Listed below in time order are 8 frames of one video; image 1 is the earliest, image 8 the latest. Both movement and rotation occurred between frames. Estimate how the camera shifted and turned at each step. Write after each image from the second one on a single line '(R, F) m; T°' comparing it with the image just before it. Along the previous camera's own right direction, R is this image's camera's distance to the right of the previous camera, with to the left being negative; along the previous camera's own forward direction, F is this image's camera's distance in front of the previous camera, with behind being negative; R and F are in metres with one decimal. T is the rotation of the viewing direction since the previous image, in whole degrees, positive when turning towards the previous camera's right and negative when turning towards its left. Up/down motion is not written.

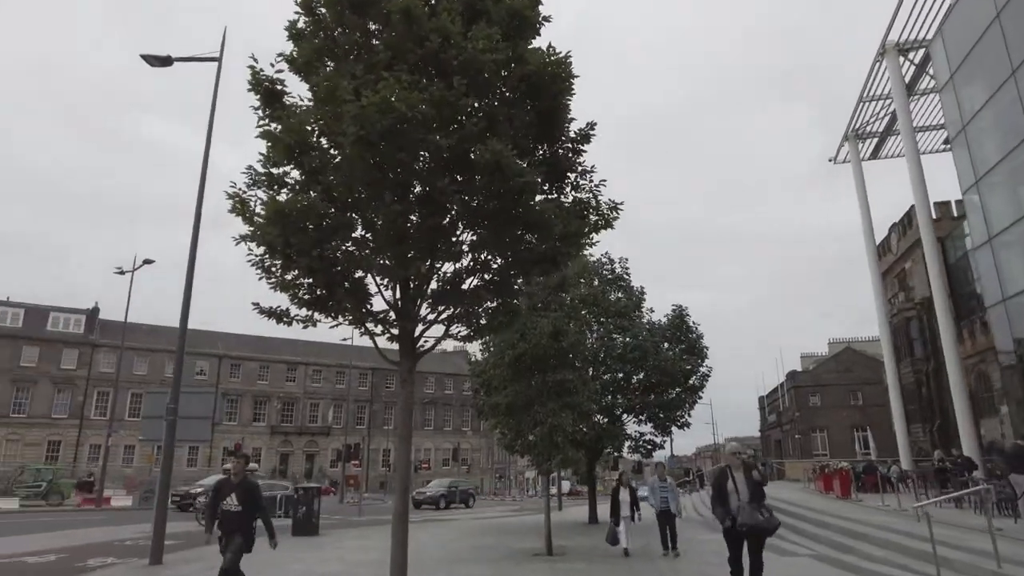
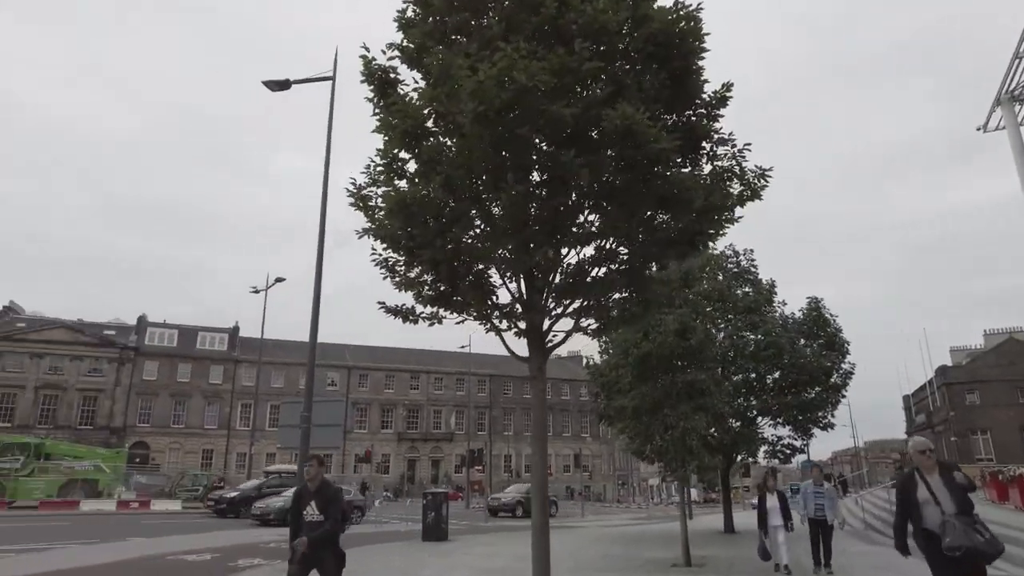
(-0.1, +0.3) m; -10°
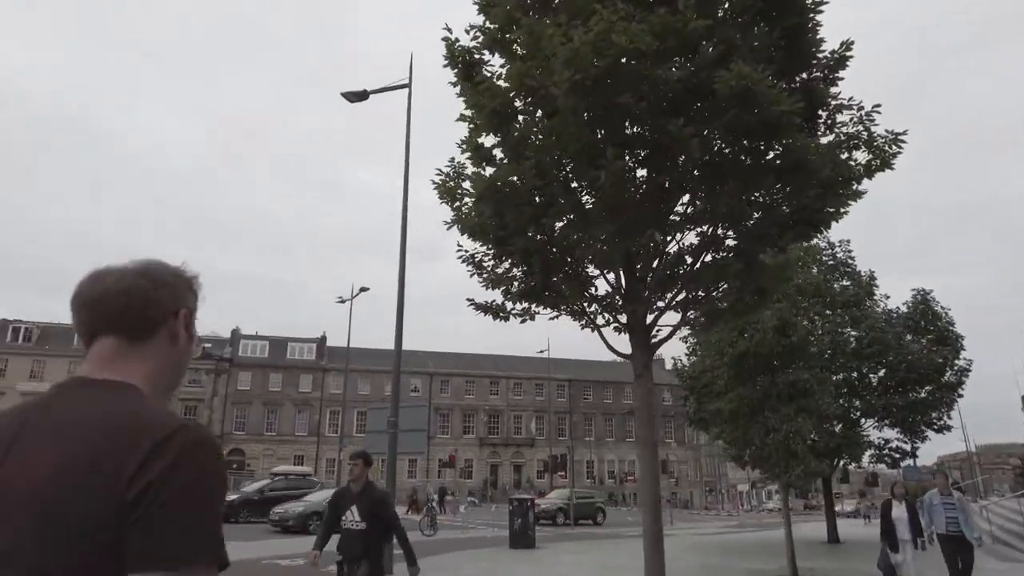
(-0.1, +0.3) m; -6°
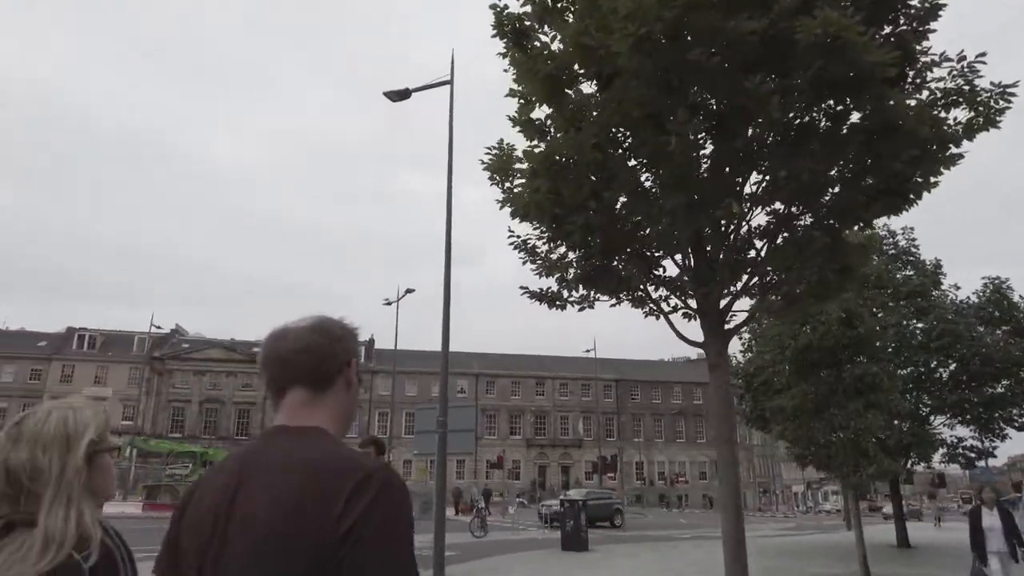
(-0.1, +0.3) m; -4°
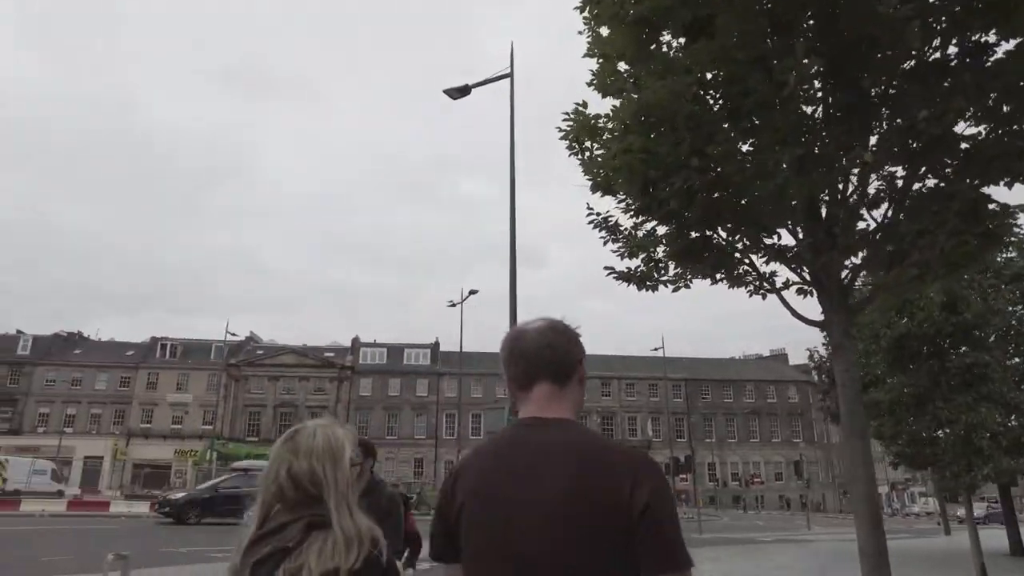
(-0.1, +0.3) m; -5°
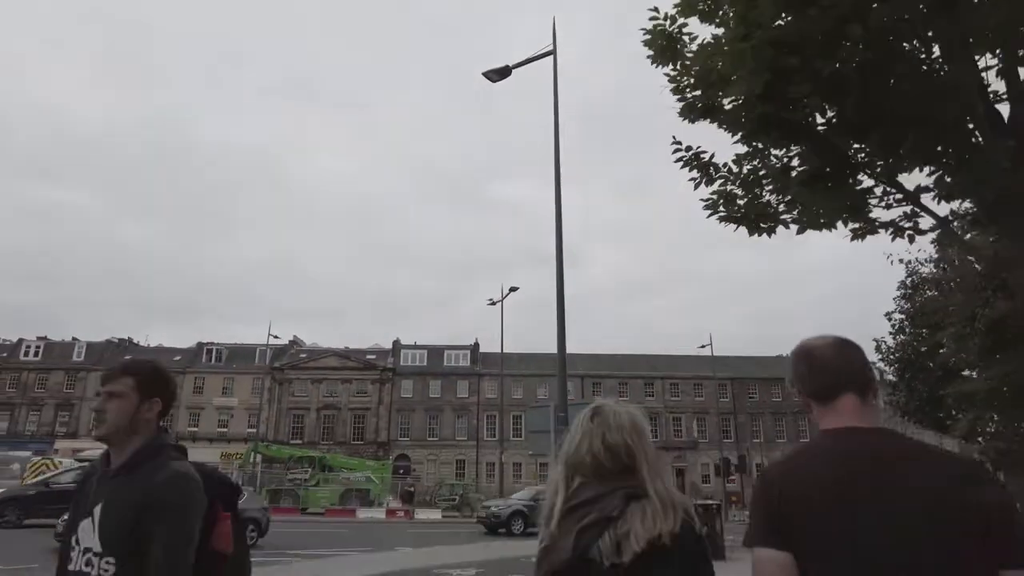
(-0.2, +0.7) m; -3°
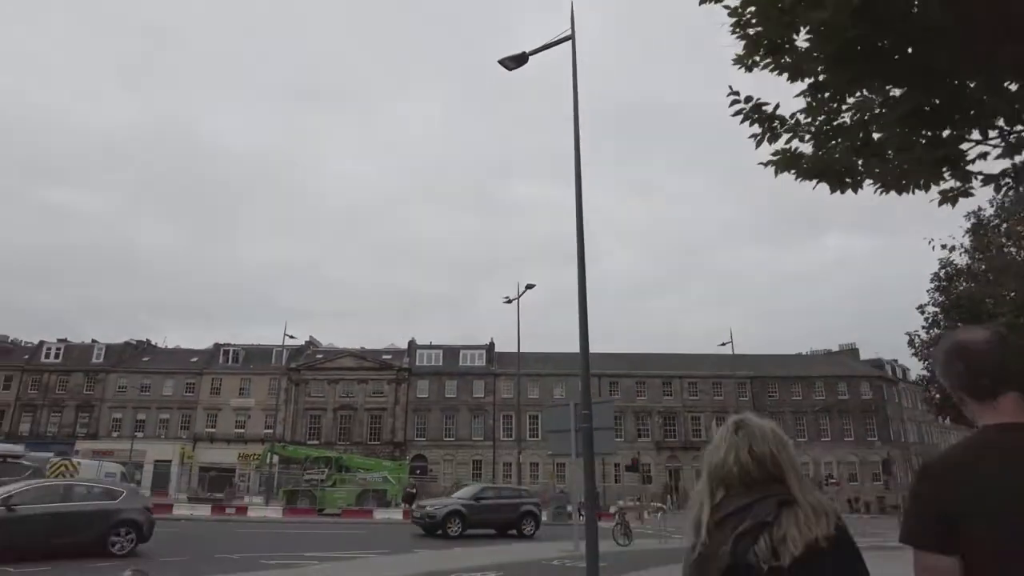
(-0.1, +0.4) m; -1°
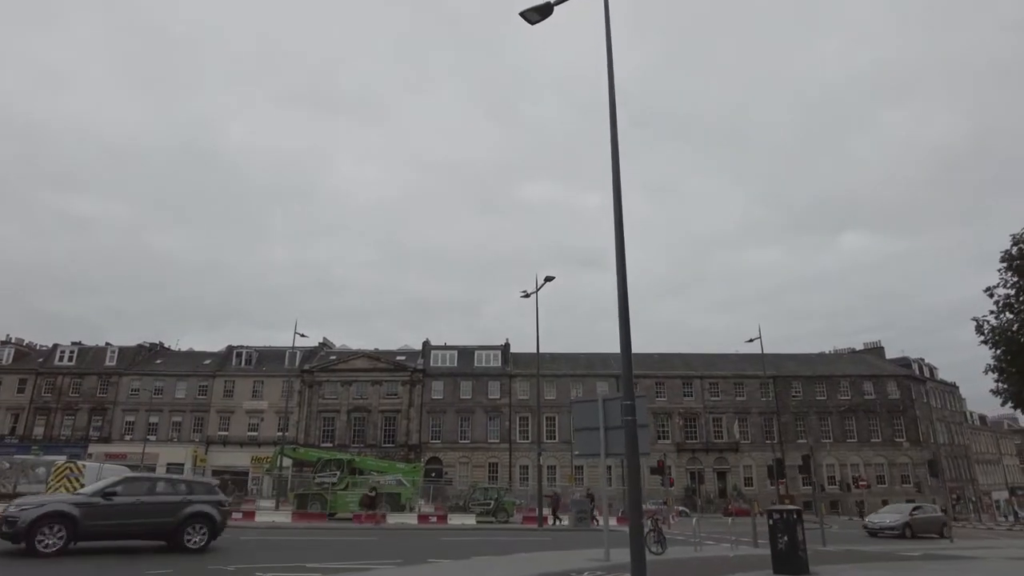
(-0.2, +1.3) m; -1°
